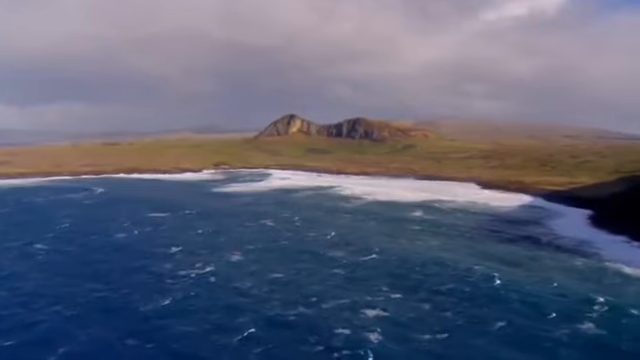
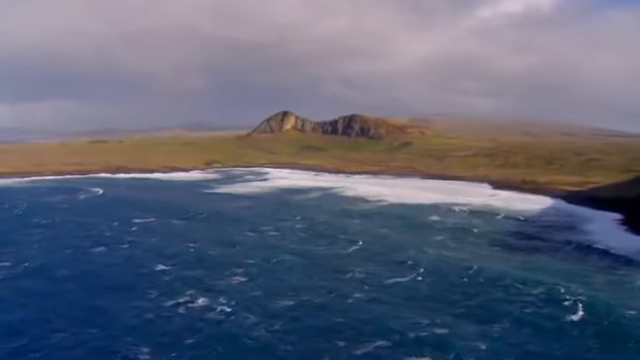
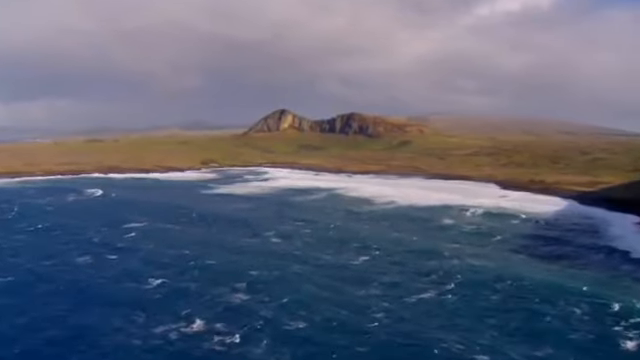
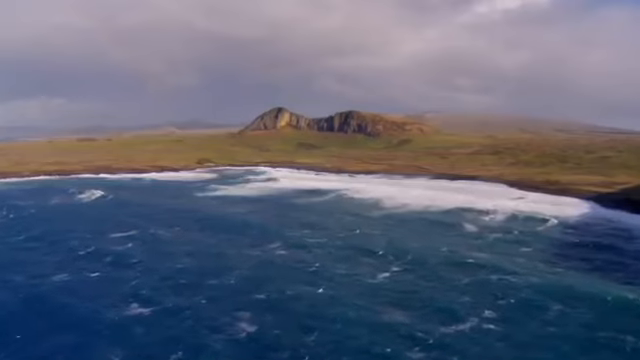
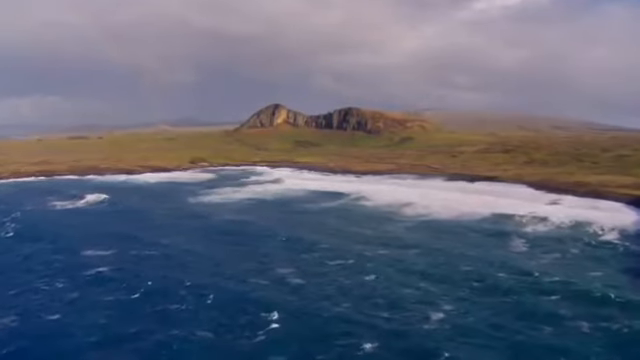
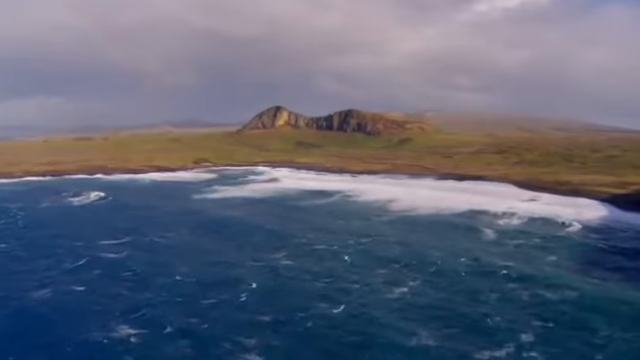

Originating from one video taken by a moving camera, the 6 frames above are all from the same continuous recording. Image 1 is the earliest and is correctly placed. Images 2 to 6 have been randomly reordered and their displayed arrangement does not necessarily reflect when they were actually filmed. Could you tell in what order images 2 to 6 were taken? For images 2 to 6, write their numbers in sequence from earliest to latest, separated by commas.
2, 3, 4, 6, 5
